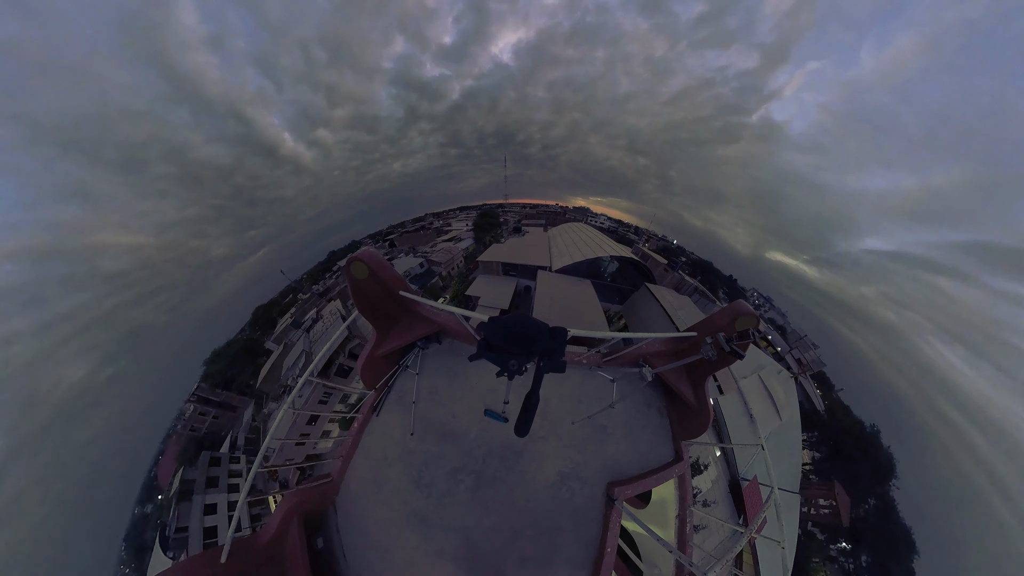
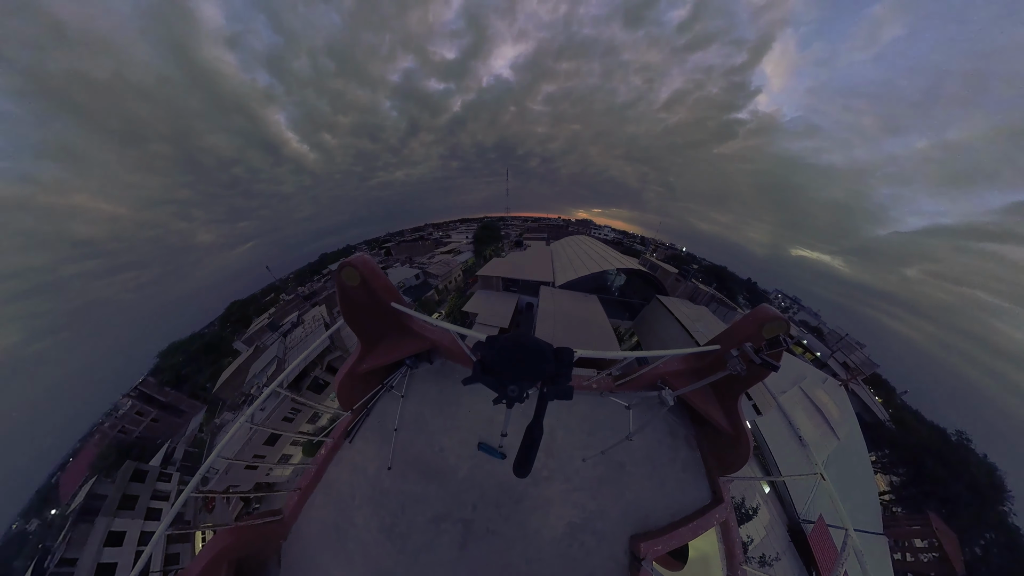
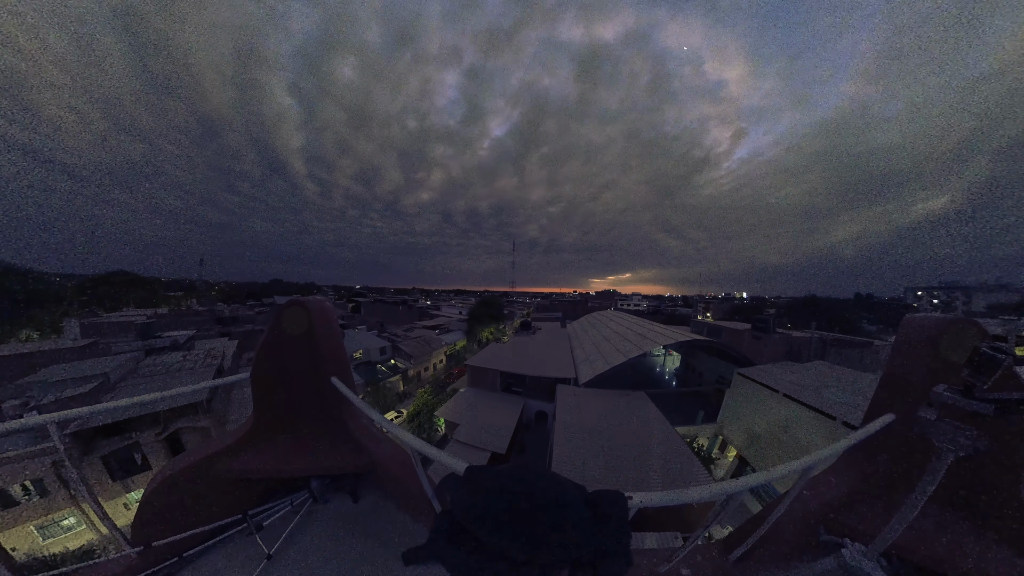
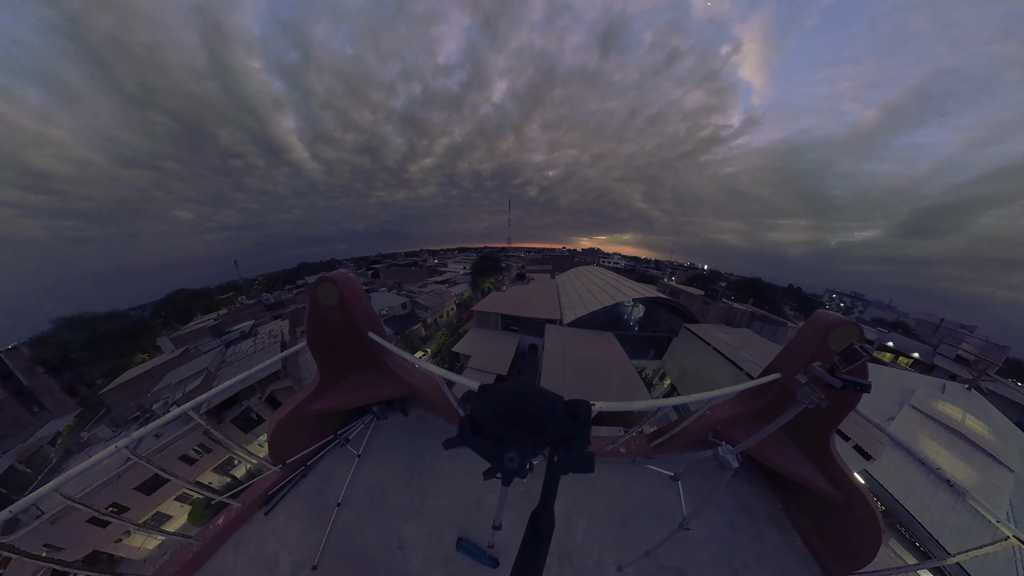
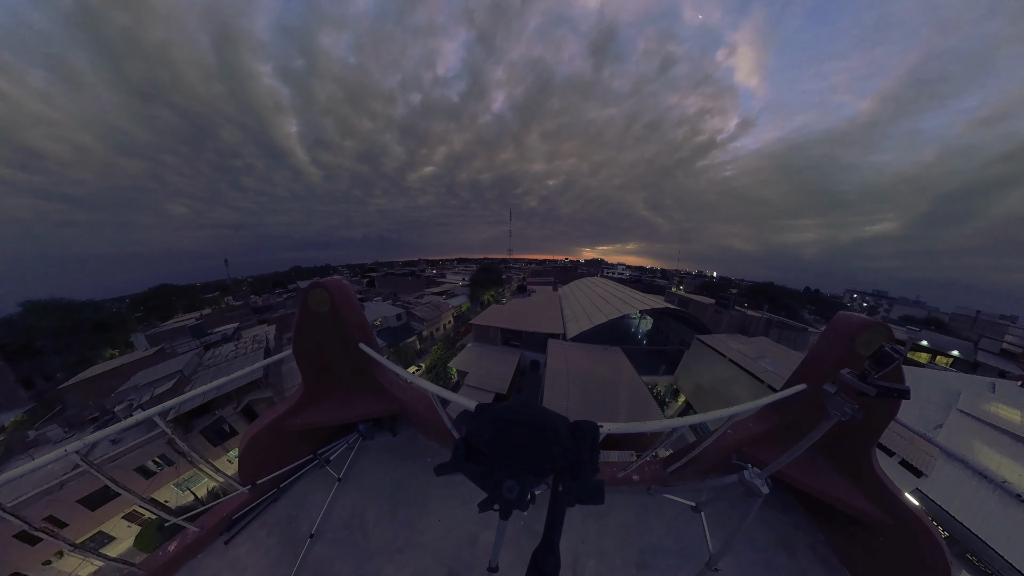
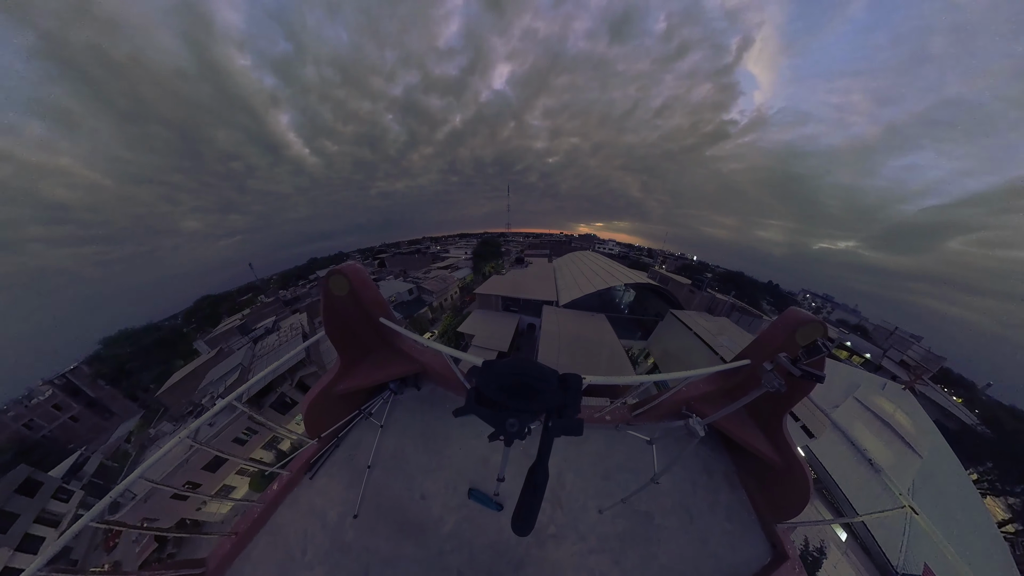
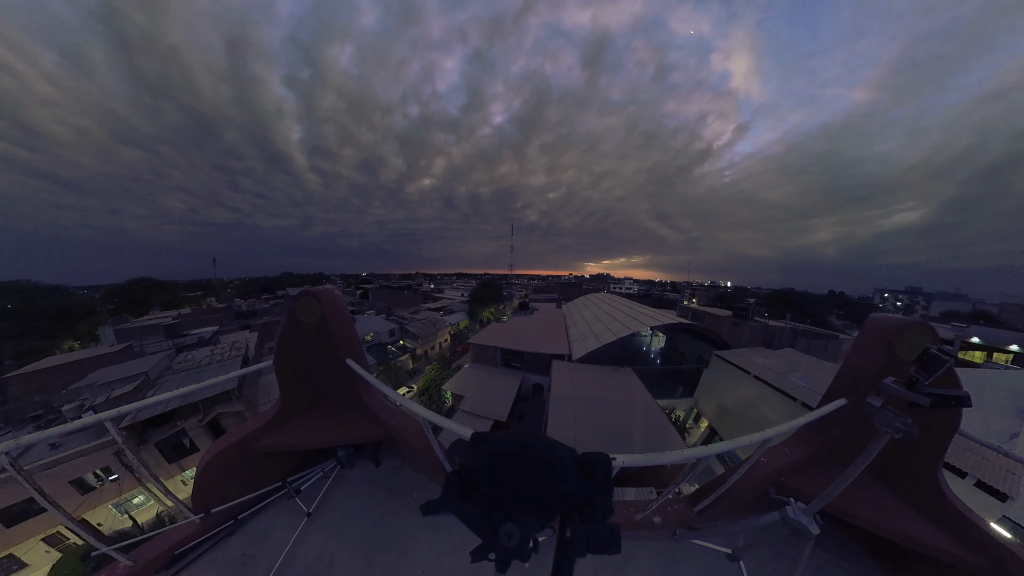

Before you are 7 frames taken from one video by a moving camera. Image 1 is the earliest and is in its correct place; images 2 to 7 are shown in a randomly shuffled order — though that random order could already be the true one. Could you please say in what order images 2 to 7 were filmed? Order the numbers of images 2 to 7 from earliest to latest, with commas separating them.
2, 6, 4, 5, 7, 3
